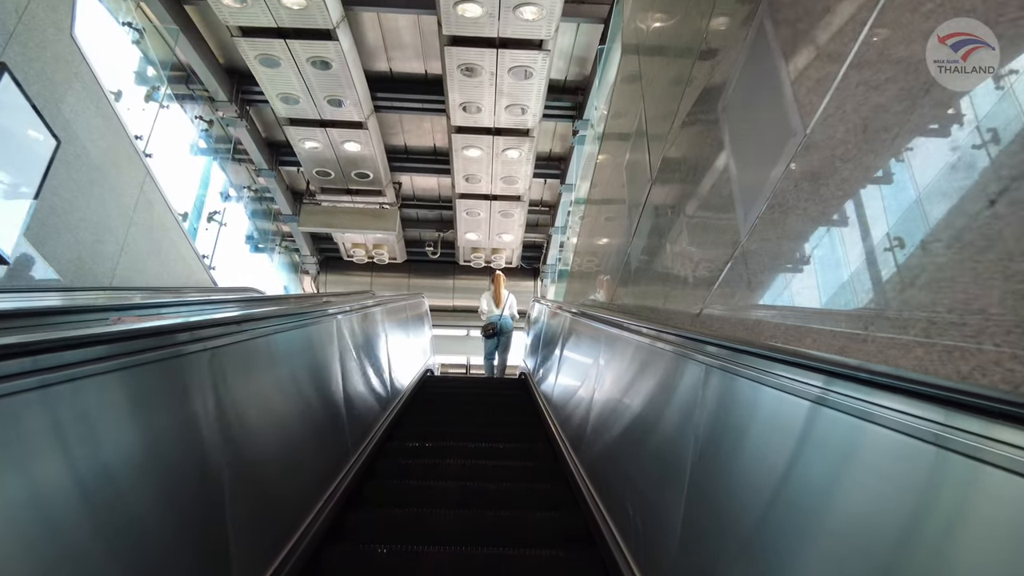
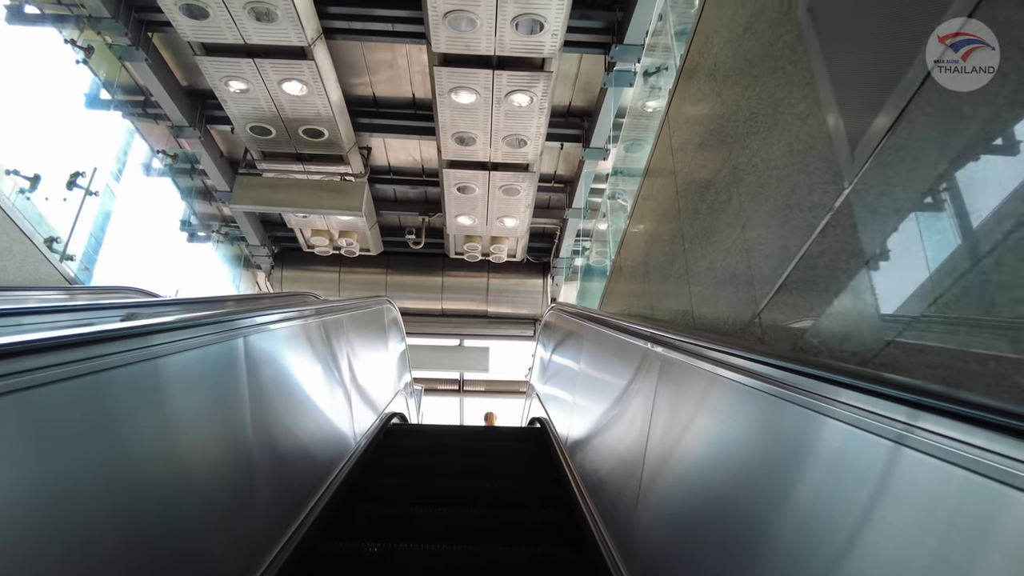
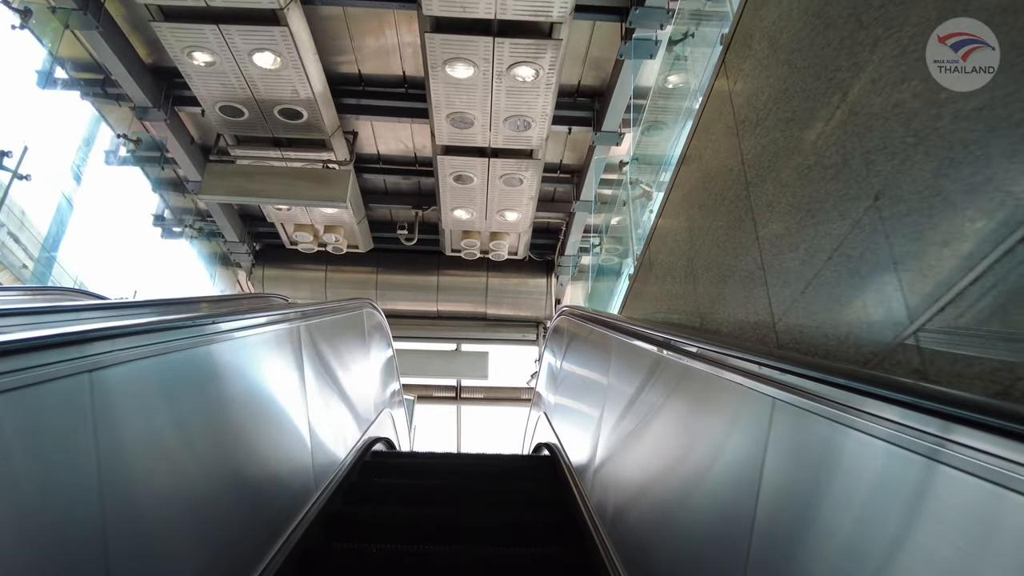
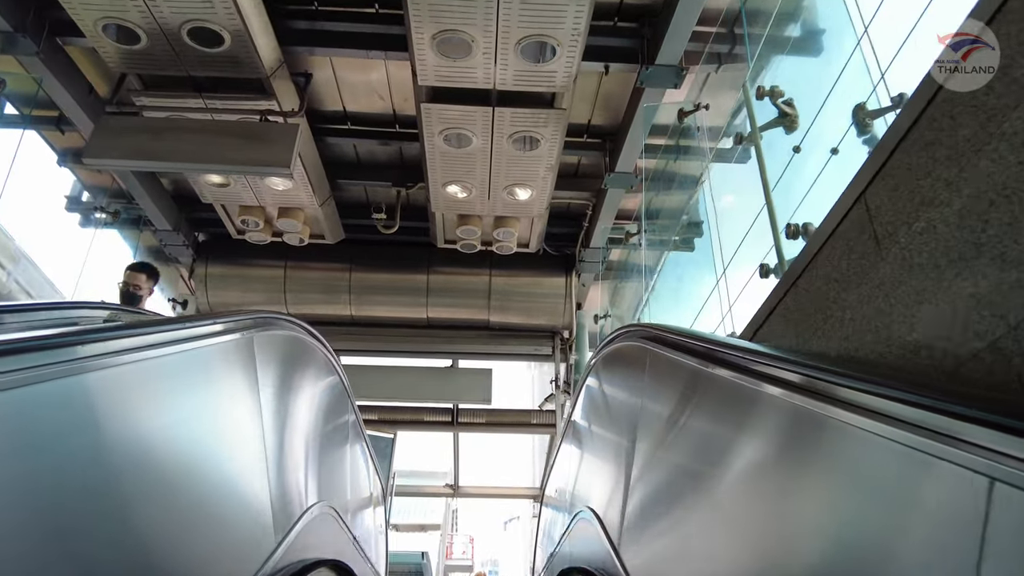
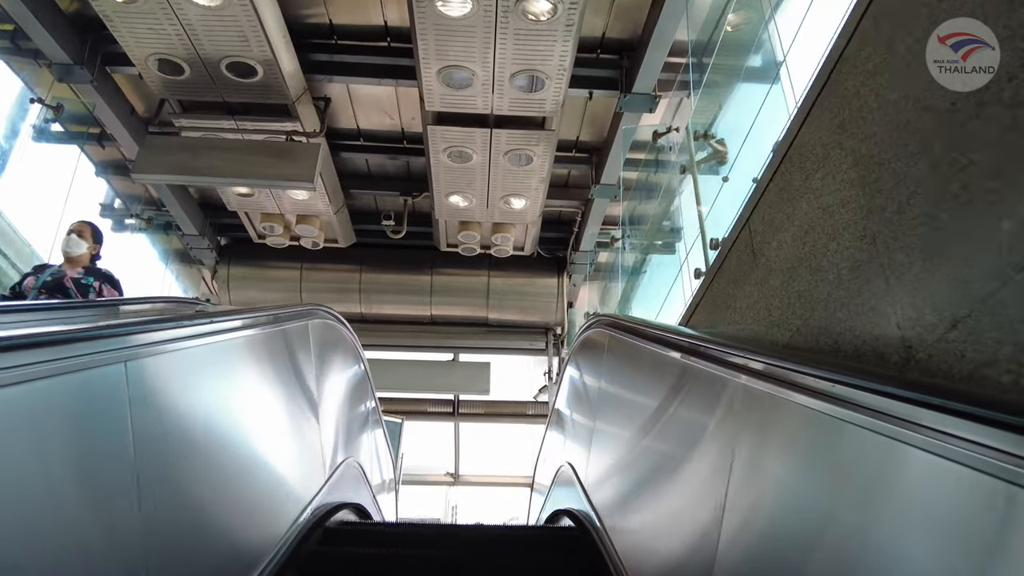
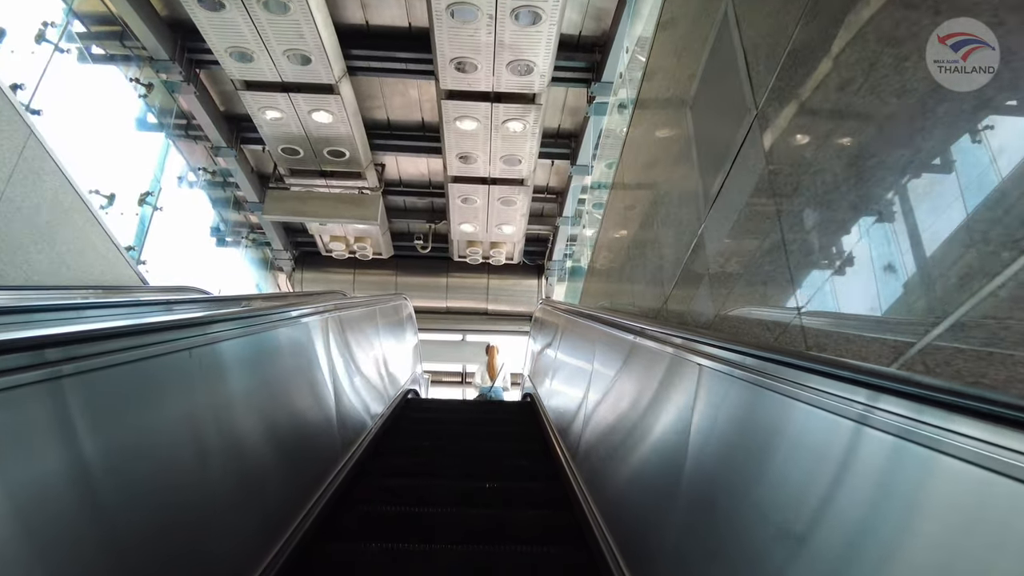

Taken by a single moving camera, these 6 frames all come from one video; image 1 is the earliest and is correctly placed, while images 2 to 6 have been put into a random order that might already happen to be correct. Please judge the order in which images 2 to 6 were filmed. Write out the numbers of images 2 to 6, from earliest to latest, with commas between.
6, 2, 3, 5, 4
